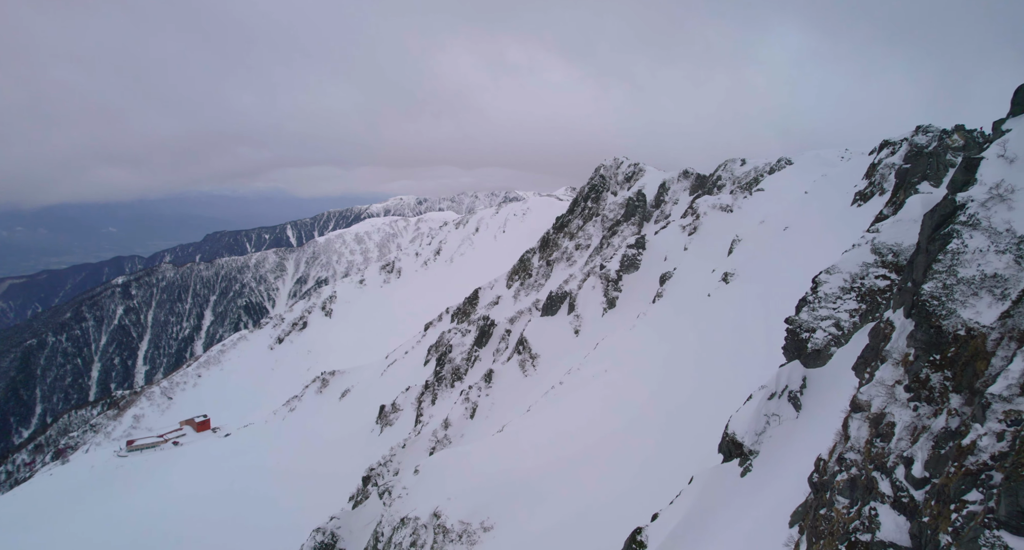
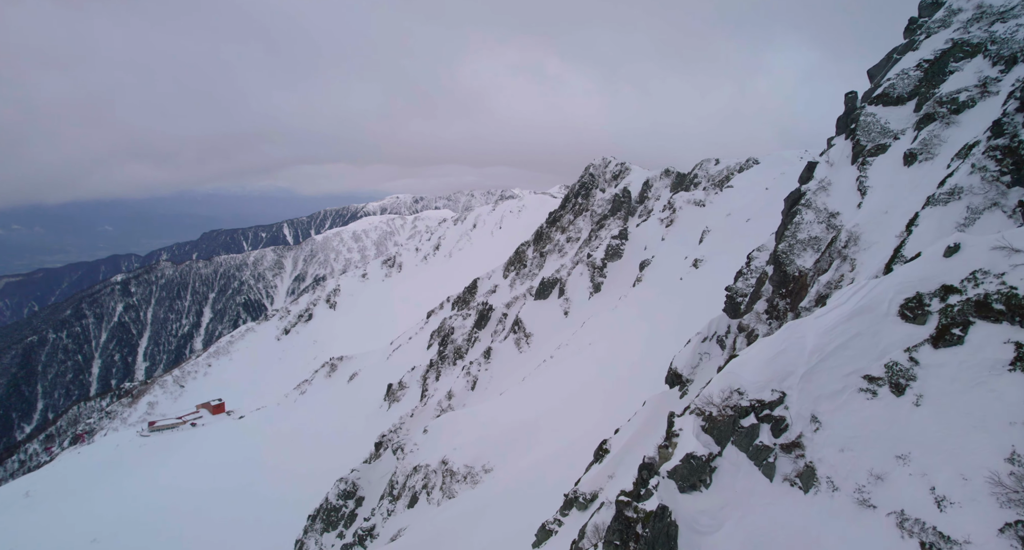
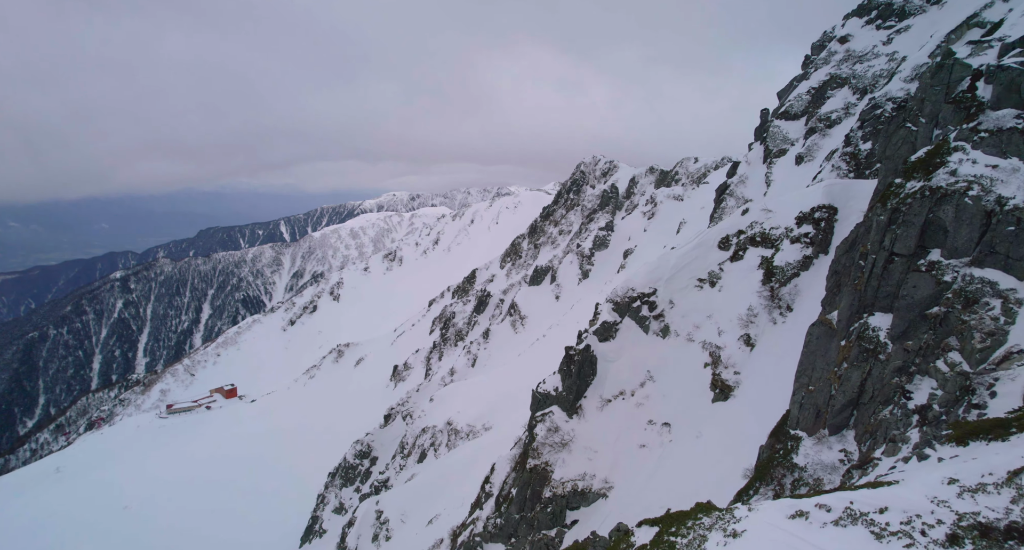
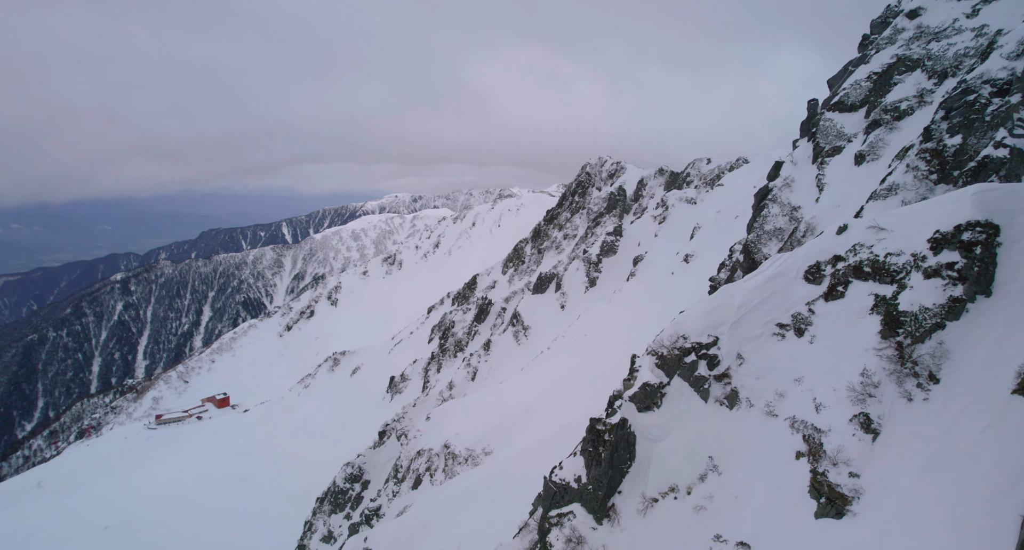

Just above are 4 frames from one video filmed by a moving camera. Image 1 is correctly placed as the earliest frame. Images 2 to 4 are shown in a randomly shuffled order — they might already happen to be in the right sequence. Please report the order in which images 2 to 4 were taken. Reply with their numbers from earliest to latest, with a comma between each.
2, 4, 3
